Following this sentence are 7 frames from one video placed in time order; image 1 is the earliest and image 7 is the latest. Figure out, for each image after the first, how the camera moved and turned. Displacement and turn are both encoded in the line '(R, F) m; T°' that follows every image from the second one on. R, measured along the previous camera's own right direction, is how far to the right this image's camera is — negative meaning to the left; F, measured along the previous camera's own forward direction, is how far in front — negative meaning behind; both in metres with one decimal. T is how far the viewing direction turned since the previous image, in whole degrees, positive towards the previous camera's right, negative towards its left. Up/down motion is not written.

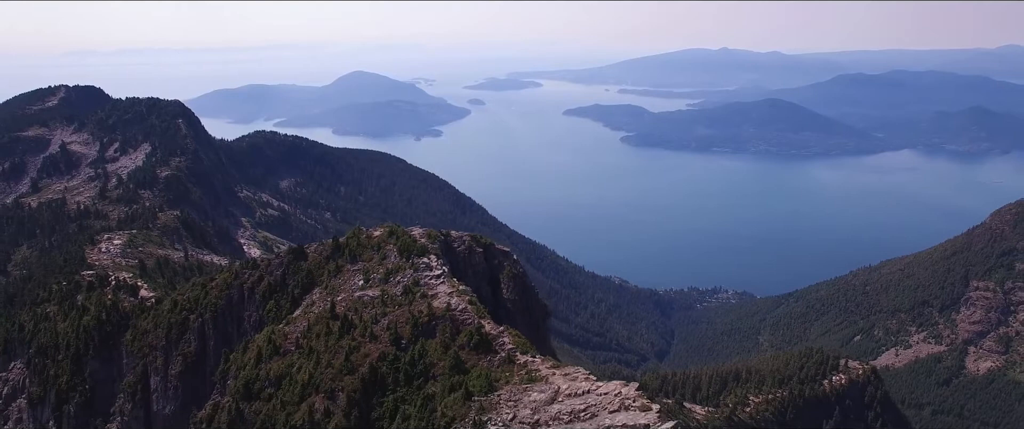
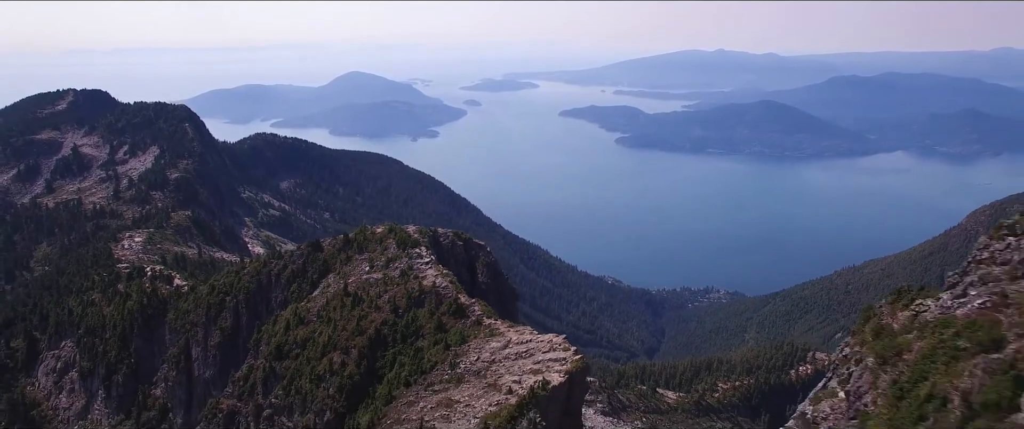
(+0.7, -4.5) m; 0°
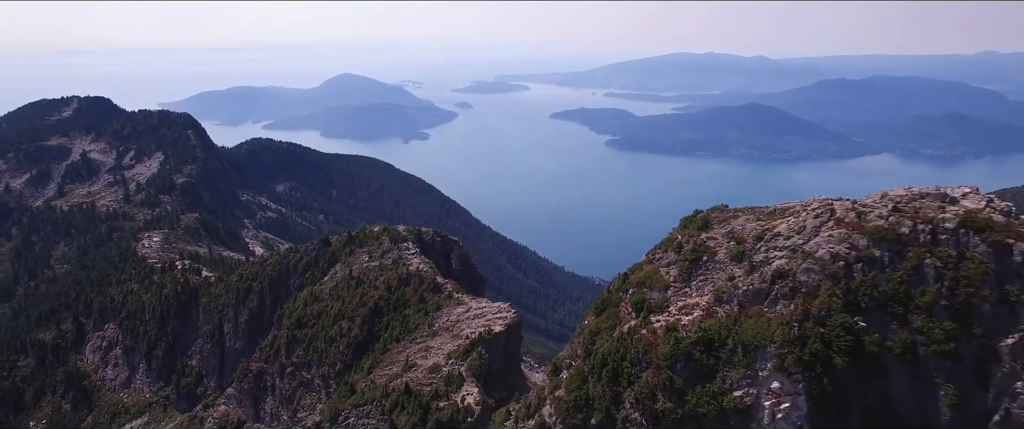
(+1.0, -6.1) m; +1°
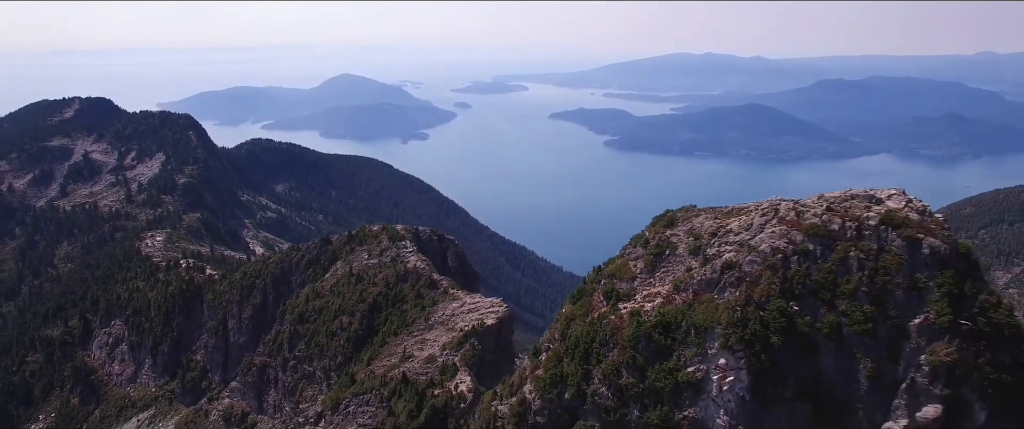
(+0.2, -1.1) m; 0°
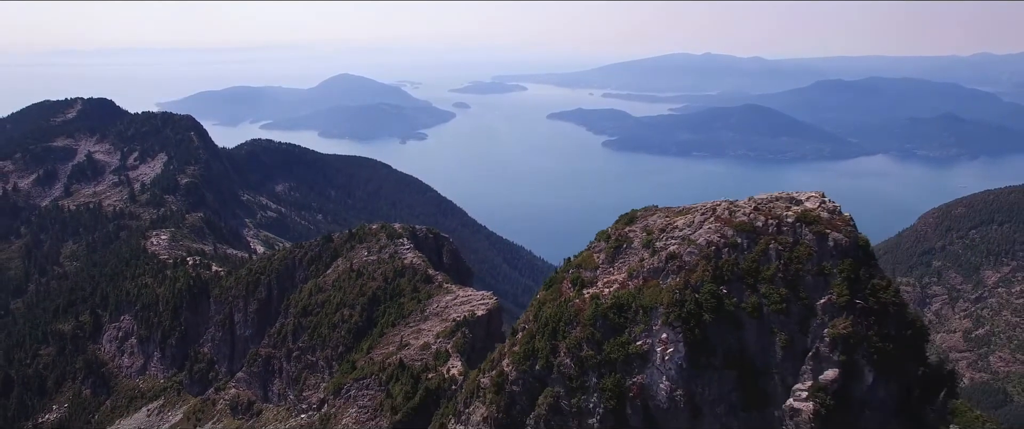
(+0.3, -1.7) m; 0°
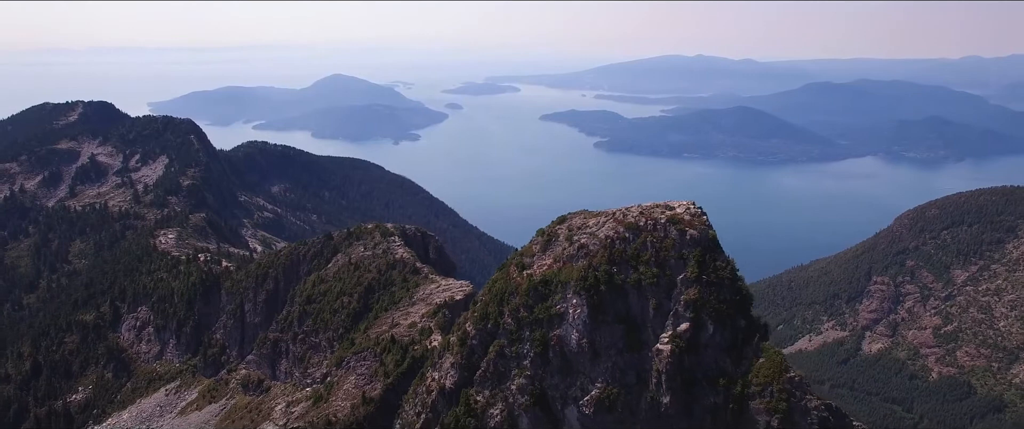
(+0.8, -4.4) m; +1°
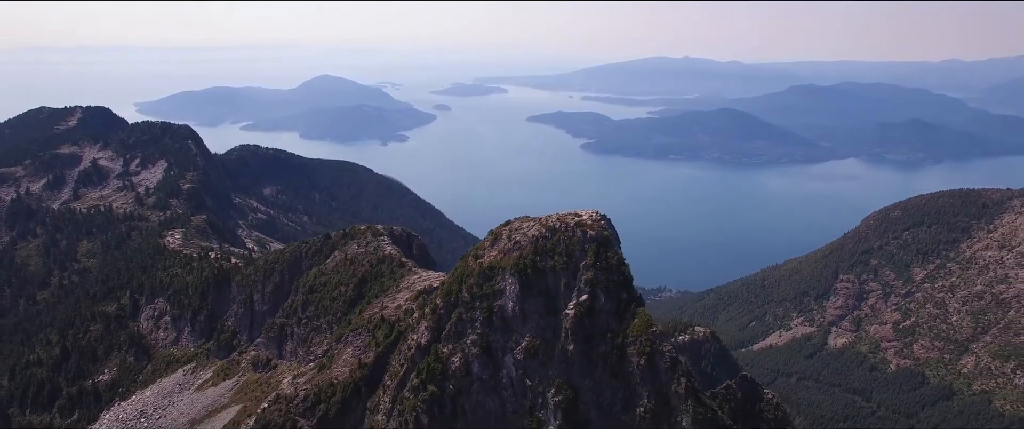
(+1.0, -6.1) m; +1°
